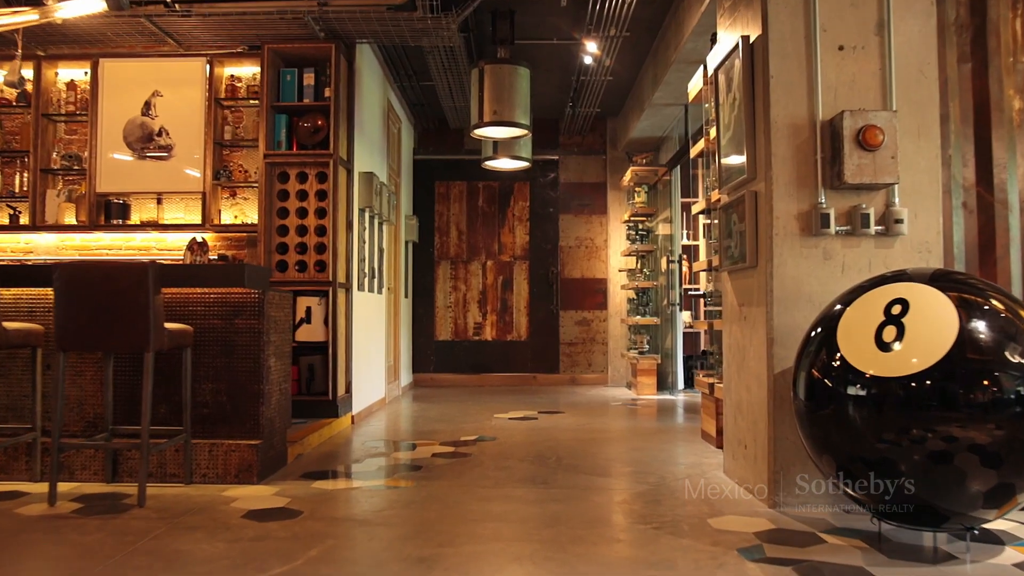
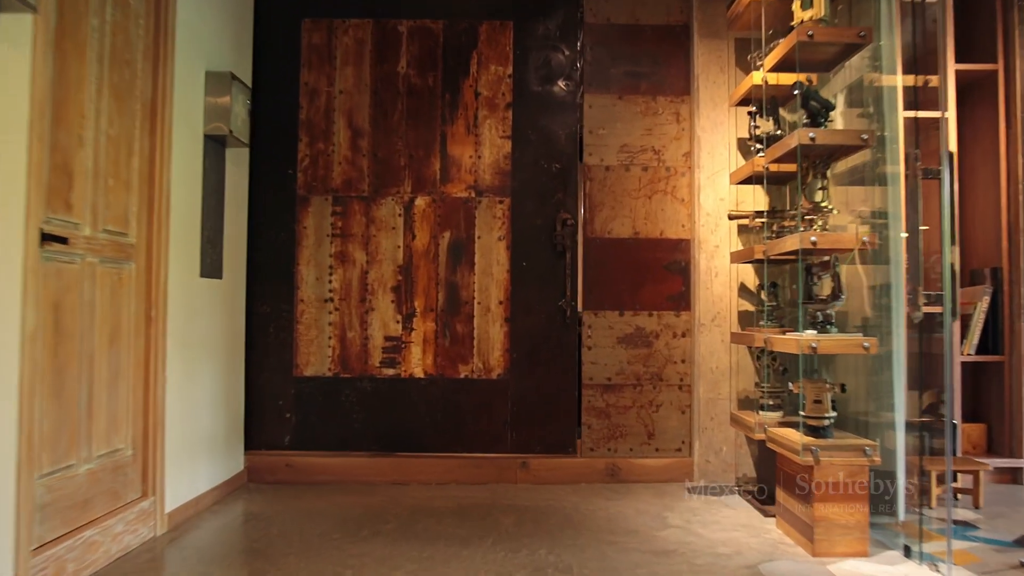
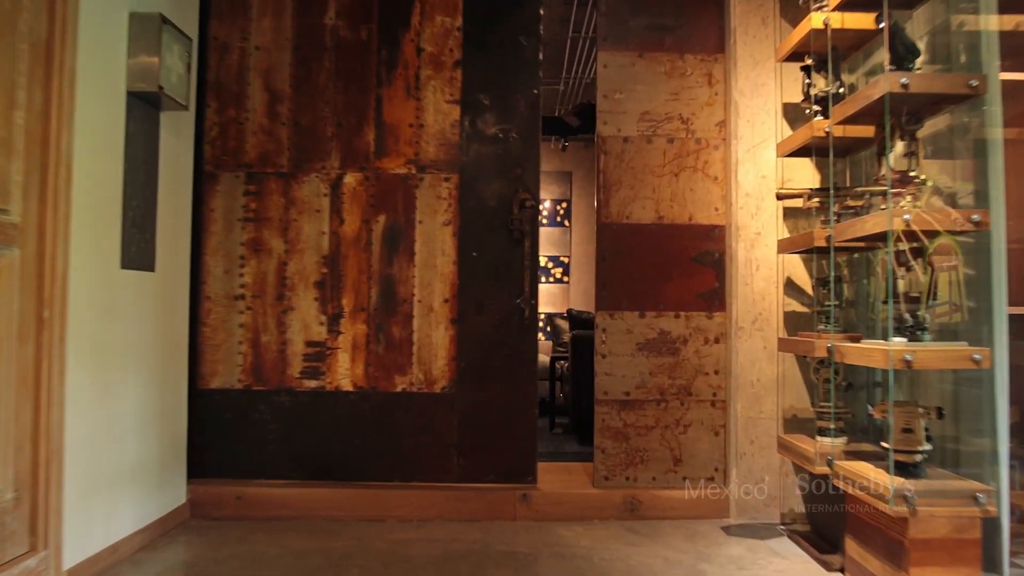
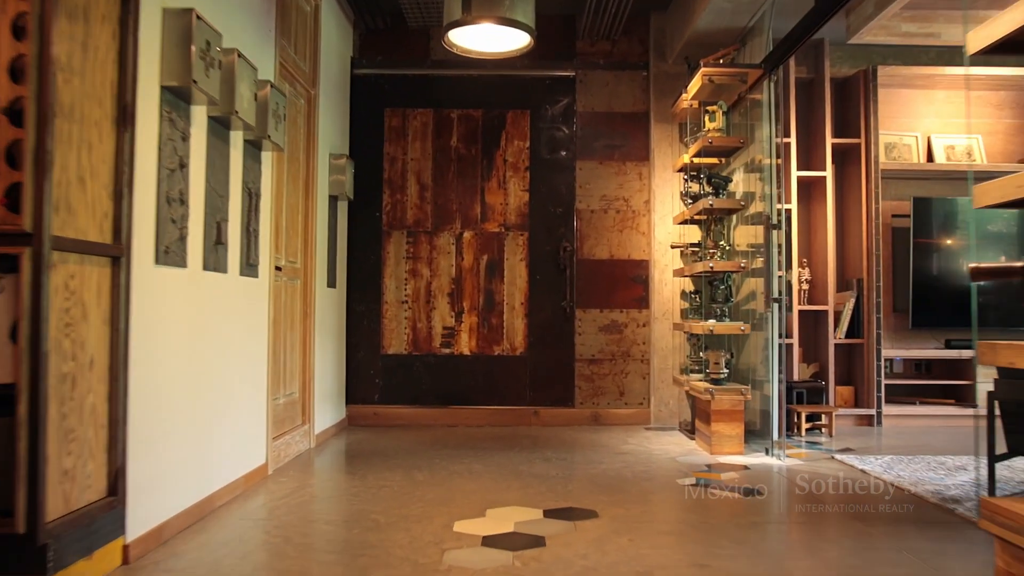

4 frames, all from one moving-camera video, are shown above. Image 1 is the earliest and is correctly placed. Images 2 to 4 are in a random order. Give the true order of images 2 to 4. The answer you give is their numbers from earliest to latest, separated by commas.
4, 2, 3
